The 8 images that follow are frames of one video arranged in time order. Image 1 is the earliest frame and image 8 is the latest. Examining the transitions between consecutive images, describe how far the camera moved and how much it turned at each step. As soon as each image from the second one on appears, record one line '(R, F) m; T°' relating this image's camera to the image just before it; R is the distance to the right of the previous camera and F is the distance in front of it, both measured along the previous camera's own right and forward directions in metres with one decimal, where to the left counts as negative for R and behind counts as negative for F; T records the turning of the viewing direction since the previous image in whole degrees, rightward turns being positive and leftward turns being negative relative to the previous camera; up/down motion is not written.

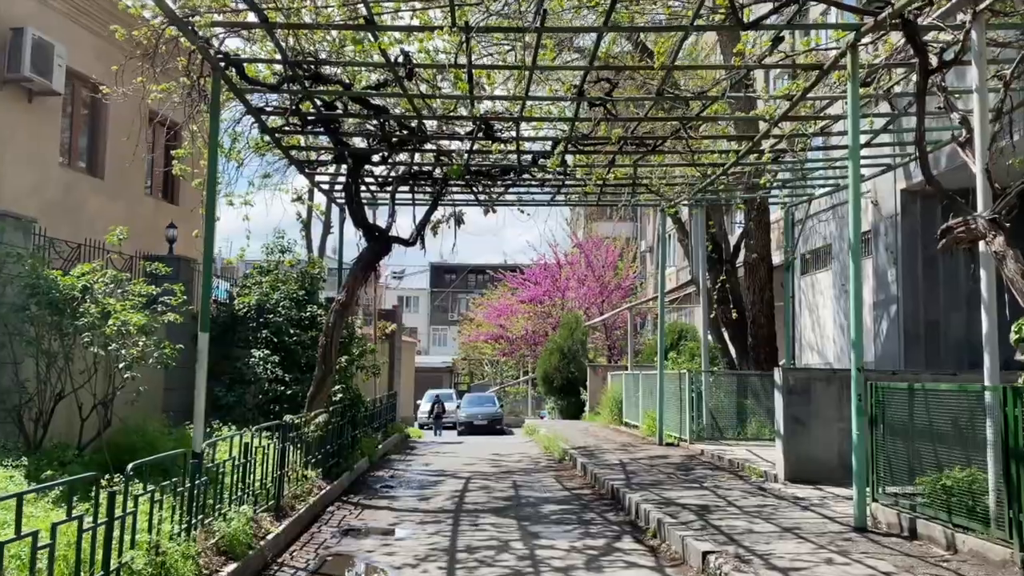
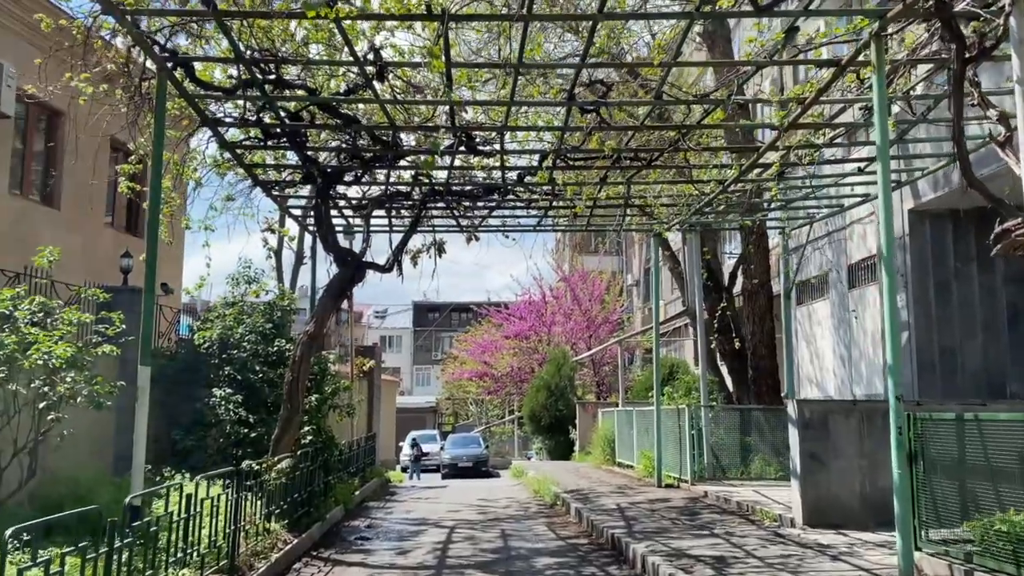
(0.0, +1.1) m; +1°
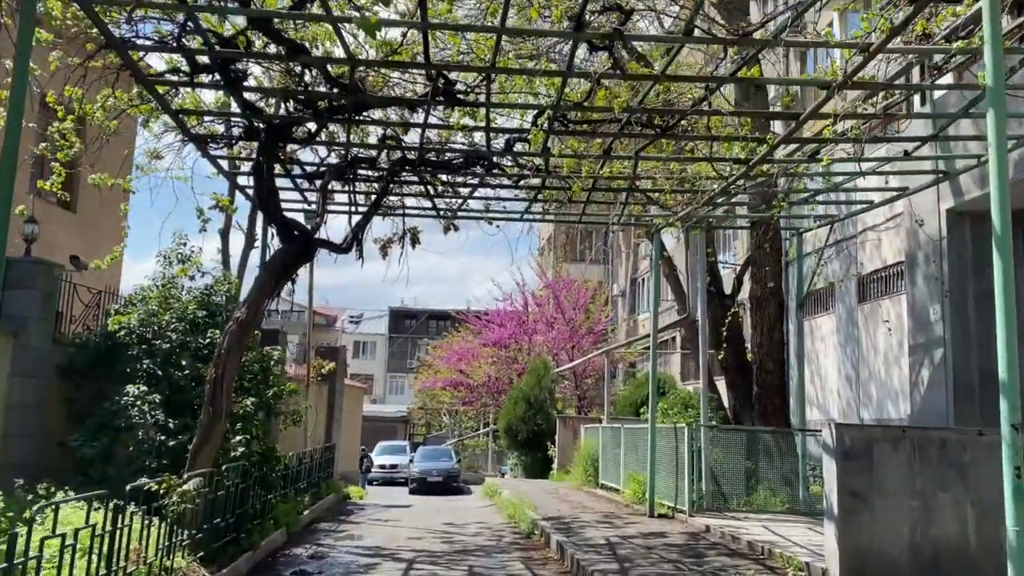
(0.0, +2.0) m; +1°
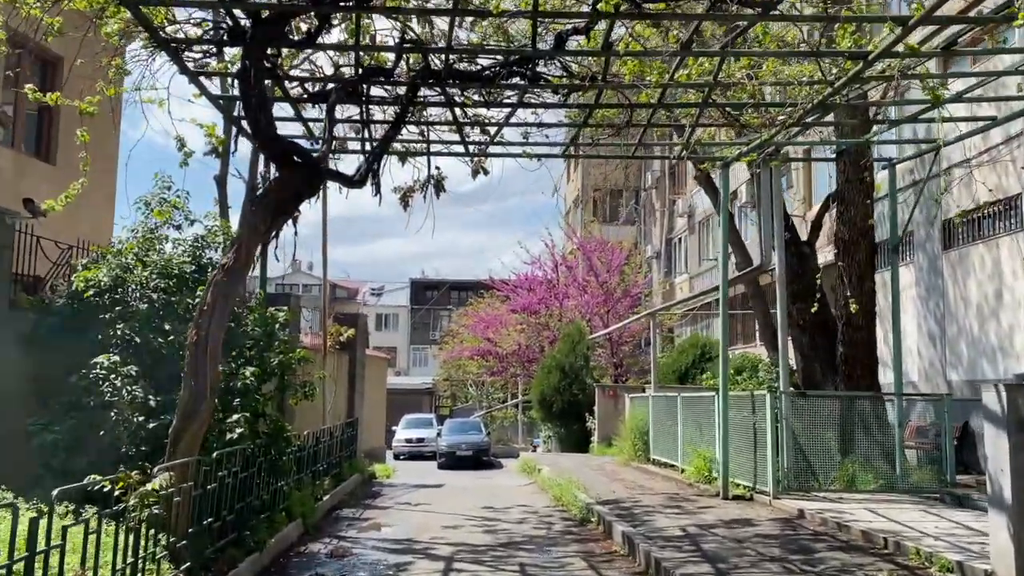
(-0.3, +2.0) m; -1°
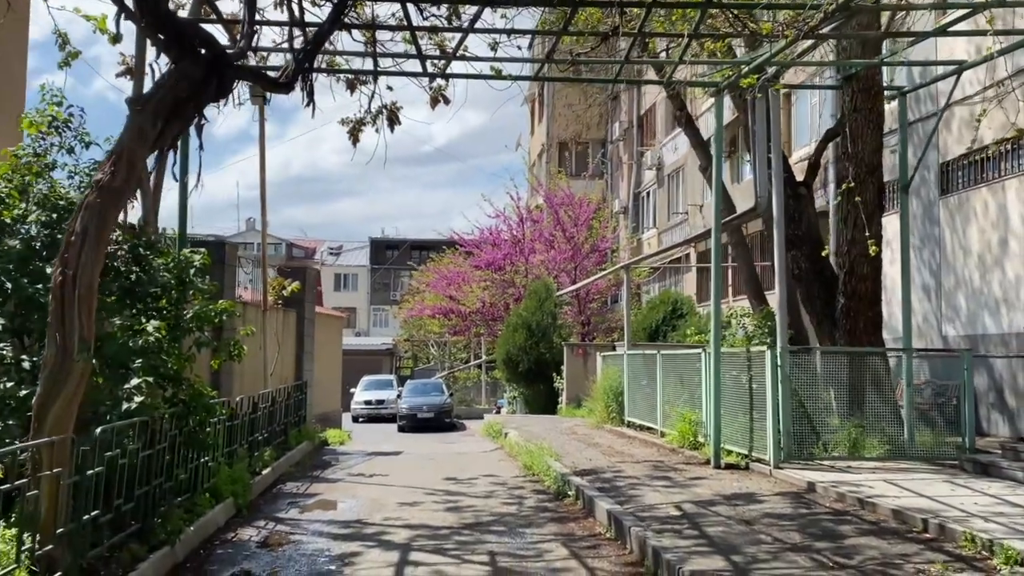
(0.0, +1.5) m; +3°
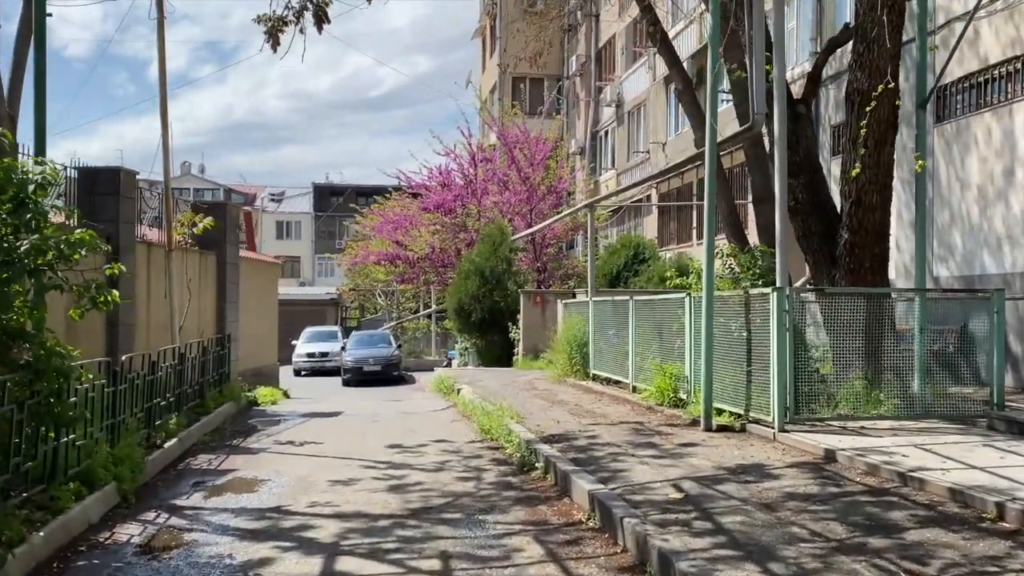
(-0.1, +1.8) m; +3°
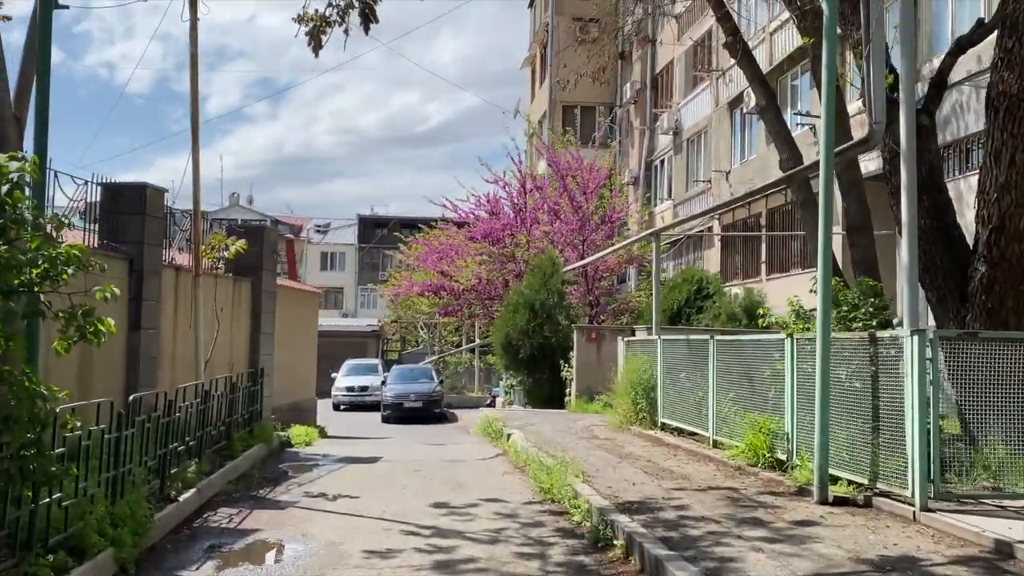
(-0.3, +1.4) m; -3°
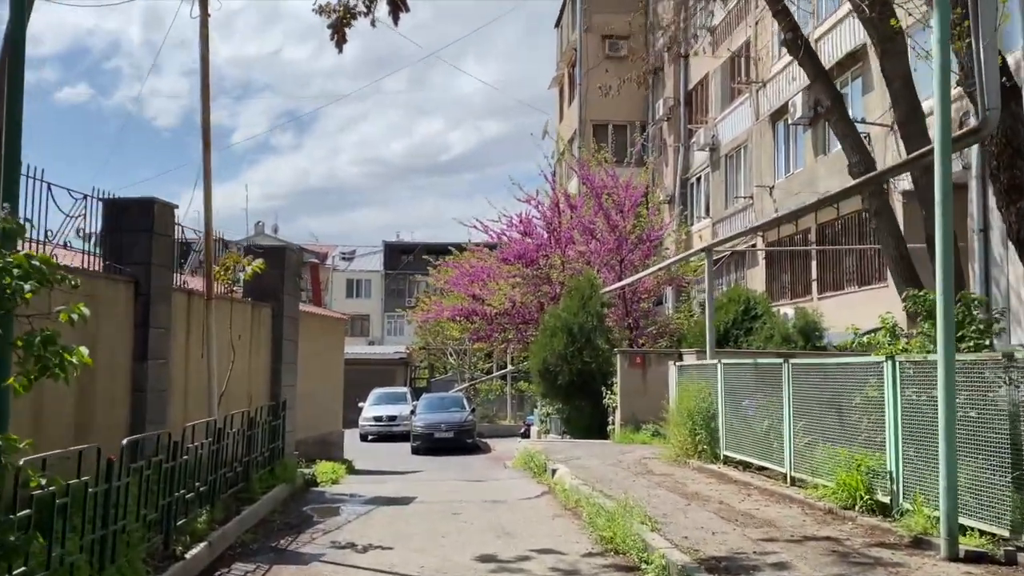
(-0.2, +1.1) m; -2°
